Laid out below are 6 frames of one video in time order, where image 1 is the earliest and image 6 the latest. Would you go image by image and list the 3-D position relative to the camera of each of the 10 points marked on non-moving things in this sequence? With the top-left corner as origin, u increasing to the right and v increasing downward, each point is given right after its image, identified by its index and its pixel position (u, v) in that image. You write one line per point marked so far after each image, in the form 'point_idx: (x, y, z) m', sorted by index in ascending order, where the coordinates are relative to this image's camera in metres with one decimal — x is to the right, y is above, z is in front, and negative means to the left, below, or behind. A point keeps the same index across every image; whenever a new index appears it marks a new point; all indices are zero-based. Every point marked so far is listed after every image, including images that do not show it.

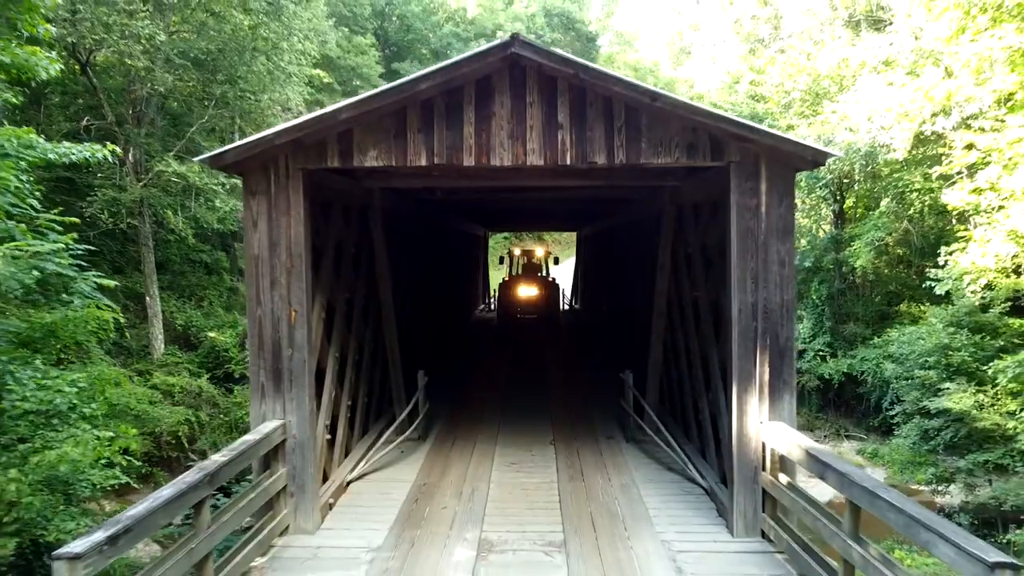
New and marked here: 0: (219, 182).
0: (-2.8, +1.0, +10.7) m
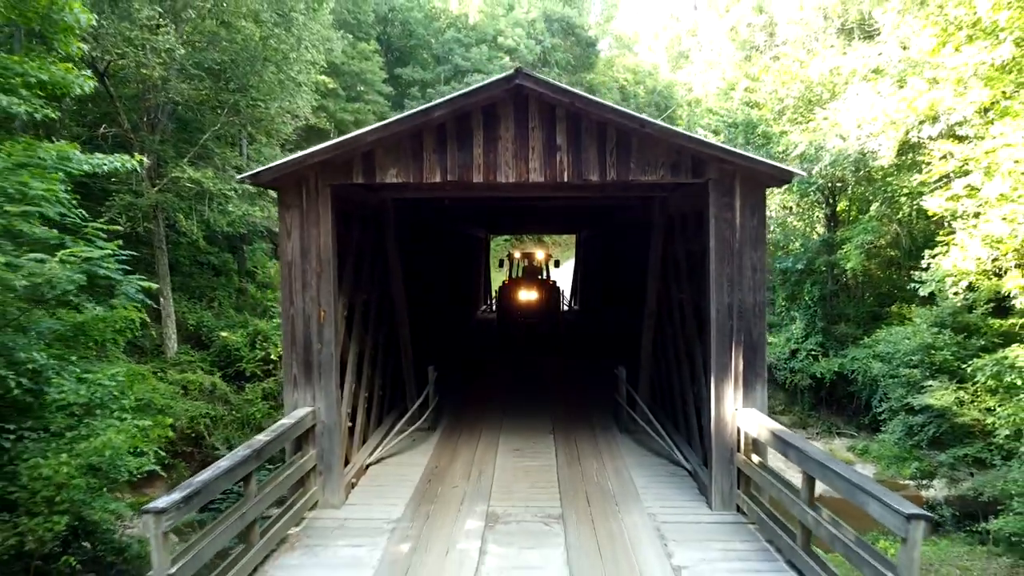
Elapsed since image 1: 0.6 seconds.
0: (-2.8, +1.0, +11.1) m
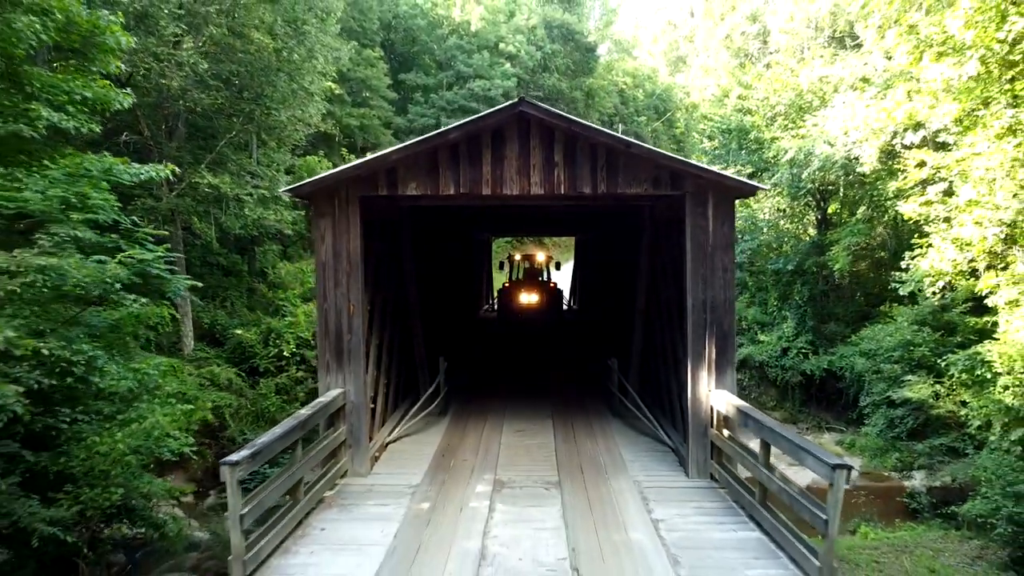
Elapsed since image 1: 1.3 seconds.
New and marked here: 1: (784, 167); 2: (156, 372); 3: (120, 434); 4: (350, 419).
0: (-2.8, +1.0, +11.7) m
1: (+3.5, +1.5, +14.2) m
2: (-2.0, -0.5, +6.1) m
3: (-1.9, -0.7, +5.3) m
4: (-0.7, -0.5, +4.7) m
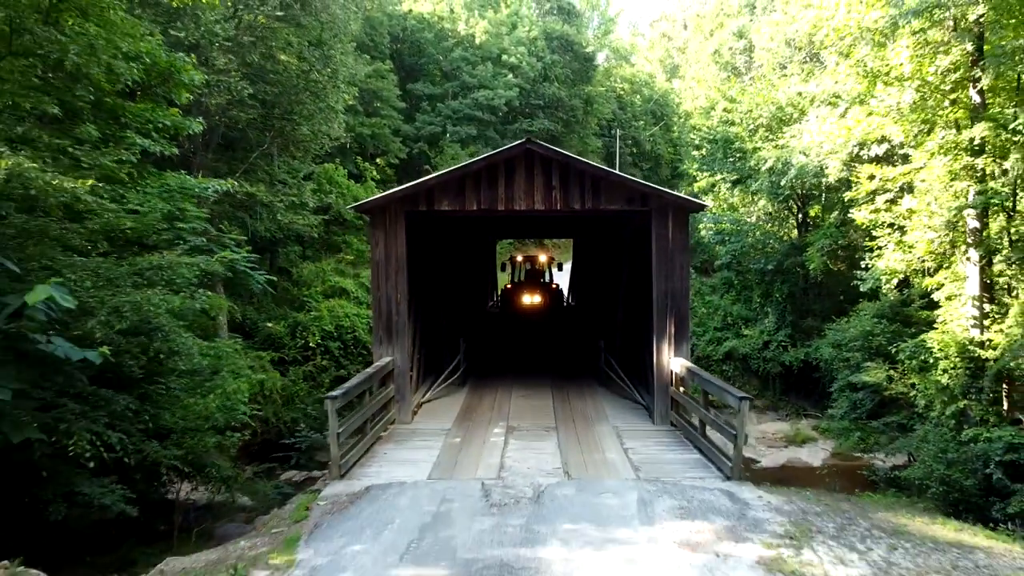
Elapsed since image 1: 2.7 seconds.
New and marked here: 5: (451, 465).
0: (-2.7, +1.0, +13.1) m
1: (+3.5, +1.6, +15.6) m
2: (-1.9, -0.4, +7.5) m
3: (-1.8, -0.7, +6.7) m
4: (-0.6, -0.5, +6.0) m
5: (-0.3, -0.8, +4.7) m
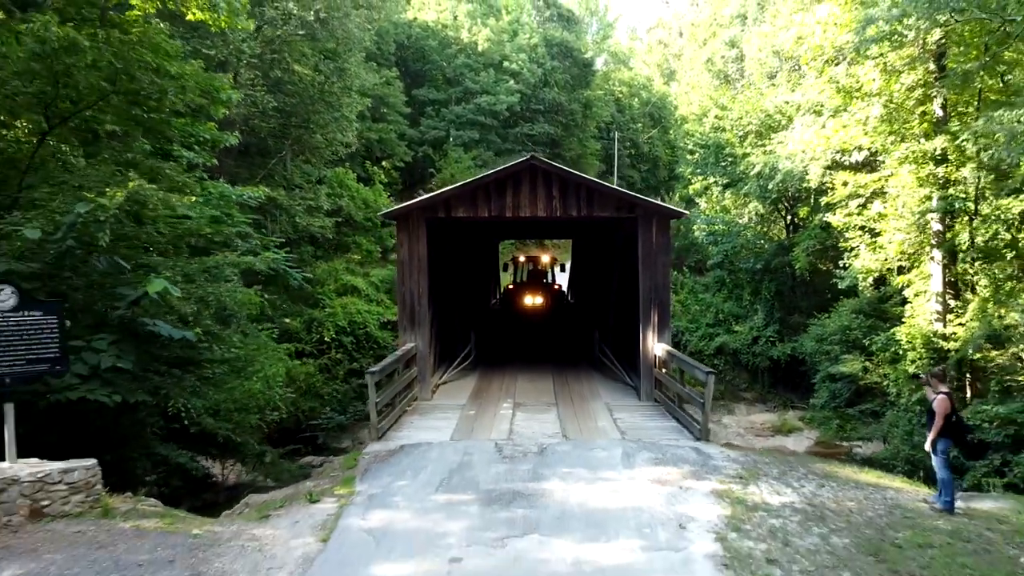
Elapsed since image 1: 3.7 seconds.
0: (-2.7, +1.1, +14.0) m
1: (+3.5, +1.6, +16.5) m
2: (-1.9, -0.4, +8.4) m
3: (-1.8, -0.6, +7.6) m
4: (-0.6, -0.5, +7.0) m
5: (-0.2, -0.7, +5.7) m
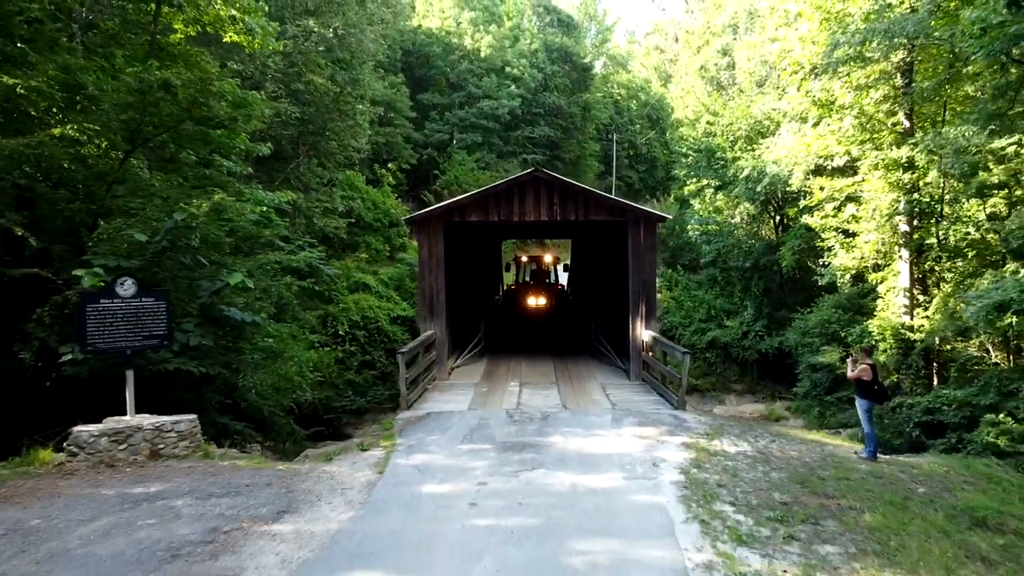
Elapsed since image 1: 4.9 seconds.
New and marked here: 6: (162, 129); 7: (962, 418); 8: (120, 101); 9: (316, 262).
0: (-2.7, +1.1, +15.0) m
1: (+3.6, +1.7, +17.5) m
2: (-1.8, -0.4, +9.4) m
3: (-1.8, -0.6, +8.6) m
4: (-0.6, -0.4, +8.0) m
5: (-0.2, -0.7, +6.7) m
6: (-1.9, +0.9, +6.1) m
7: (+3.9, -1.1, +9.6) m
8: (-2.0, +1.0, +5.8) m
9: (-1.6, +0.2, +9.1) m
